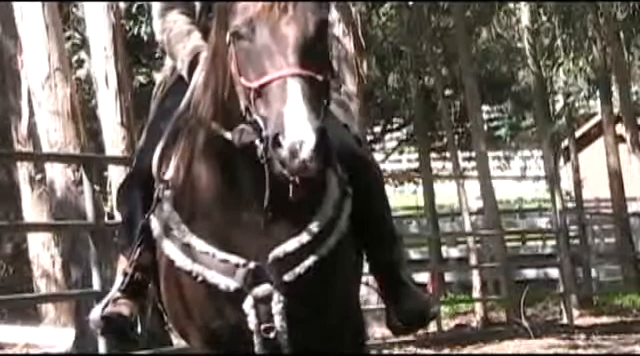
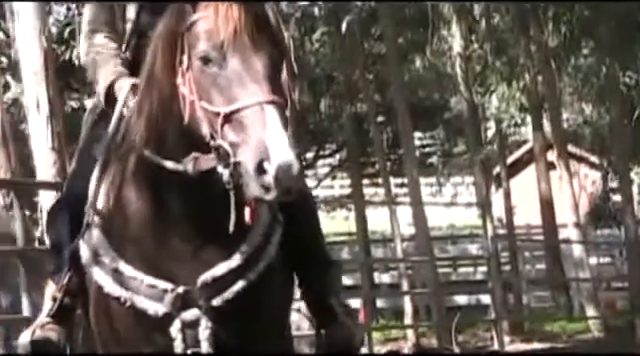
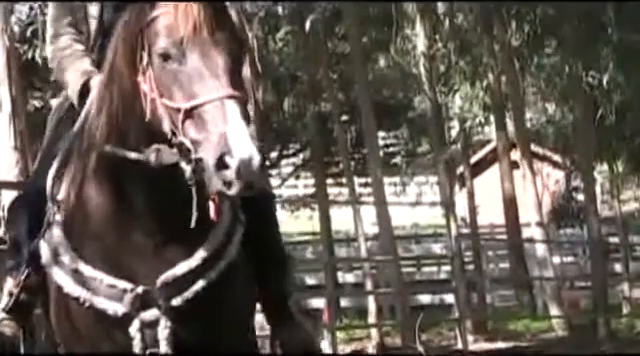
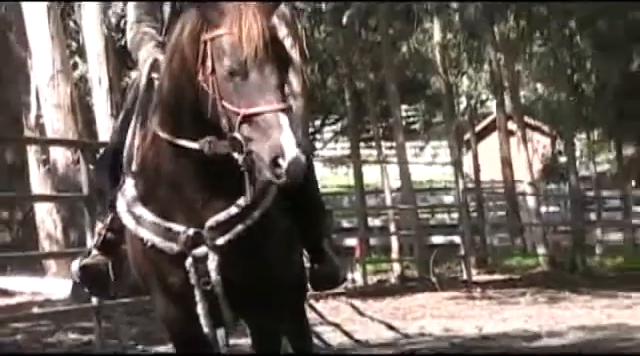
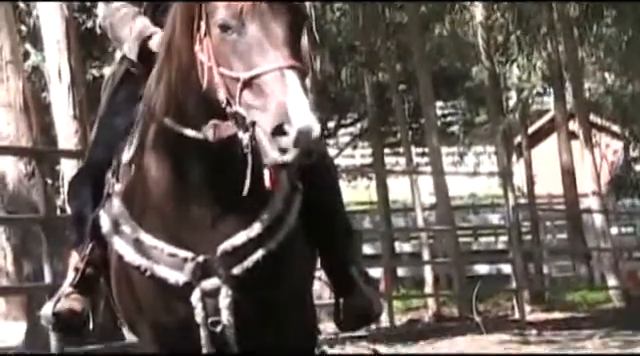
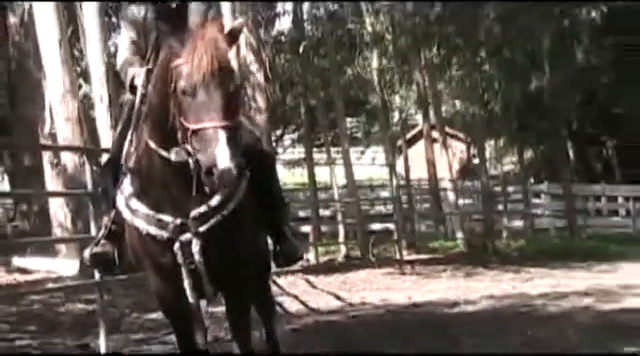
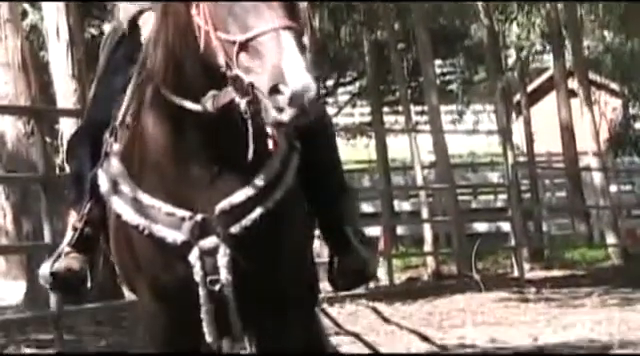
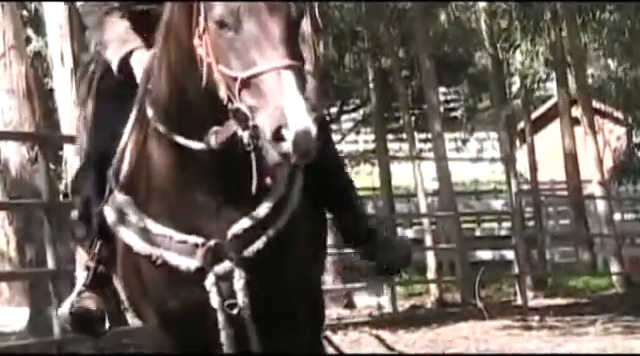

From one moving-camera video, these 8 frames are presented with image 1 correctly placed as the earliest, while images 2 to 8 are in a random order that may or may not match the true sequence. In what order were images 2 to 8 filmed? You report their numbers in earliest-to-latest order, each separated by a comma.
3, 2, 5, 7, 8, 4, 6
